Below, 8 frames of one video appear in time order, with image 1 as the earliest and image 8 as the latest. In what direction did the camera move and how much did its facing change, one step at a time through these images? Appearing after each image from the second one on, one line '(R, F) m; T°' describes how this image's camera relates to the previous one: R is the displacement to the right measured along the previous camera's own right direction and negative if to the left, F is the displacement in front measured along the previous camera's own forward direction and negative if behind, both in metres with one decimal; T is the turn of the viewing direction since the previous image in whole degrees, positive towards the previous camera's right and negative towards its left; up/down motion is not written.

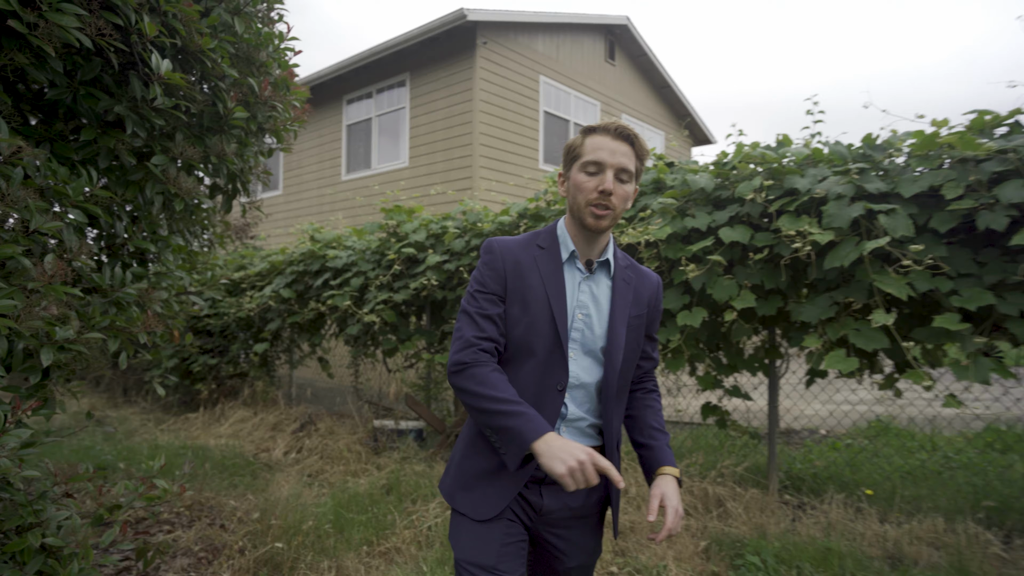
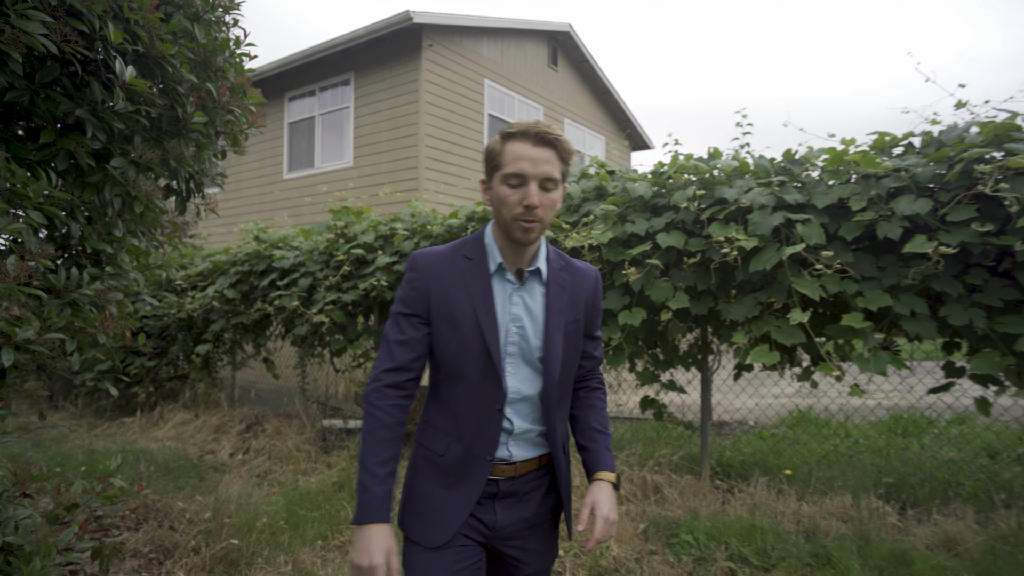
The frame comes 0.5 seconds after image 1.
(-0.1, -0.2) m; +5°
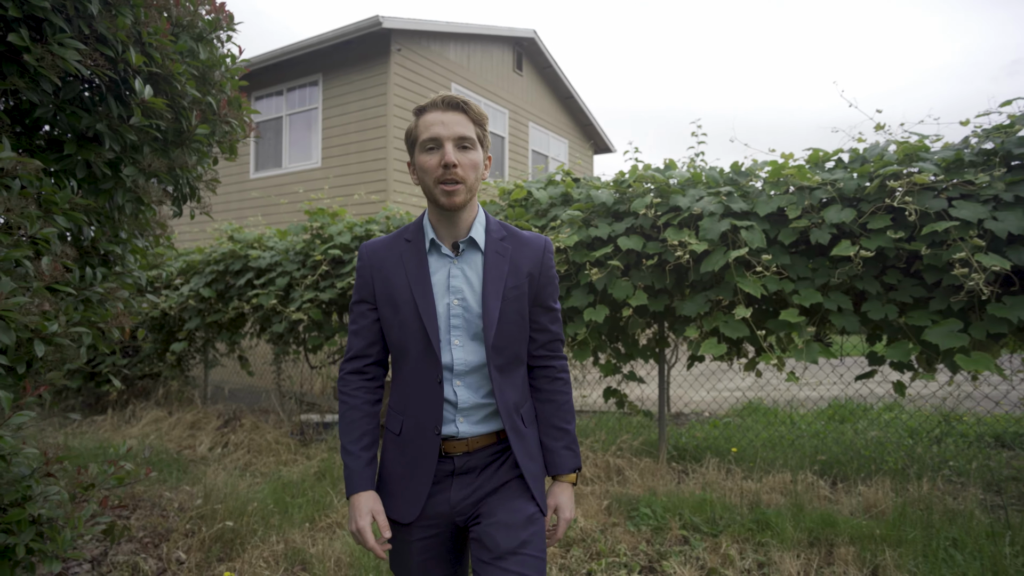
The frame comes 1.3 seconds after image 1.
(-0.1, -0.3) m; +4°
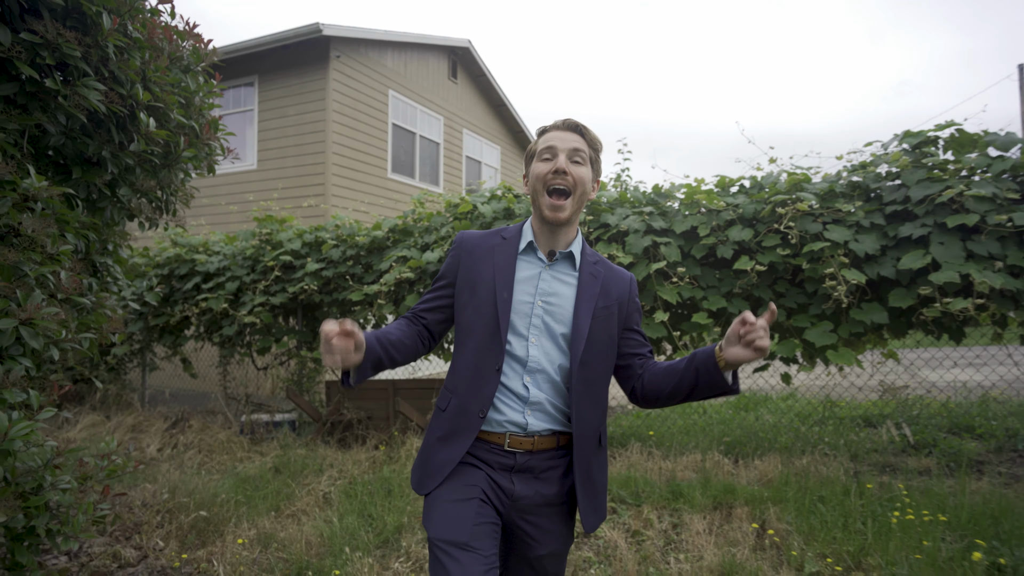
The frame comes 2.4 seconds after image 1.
(-0.2, -0.5) m; +7°
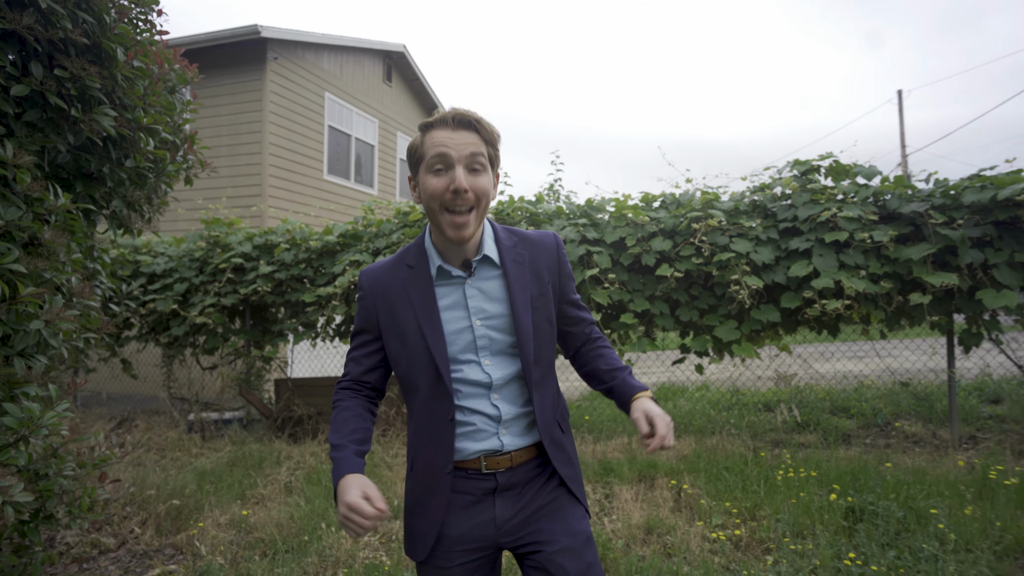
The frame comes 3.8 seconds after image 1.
(-0.2, -0.5) m; +7°
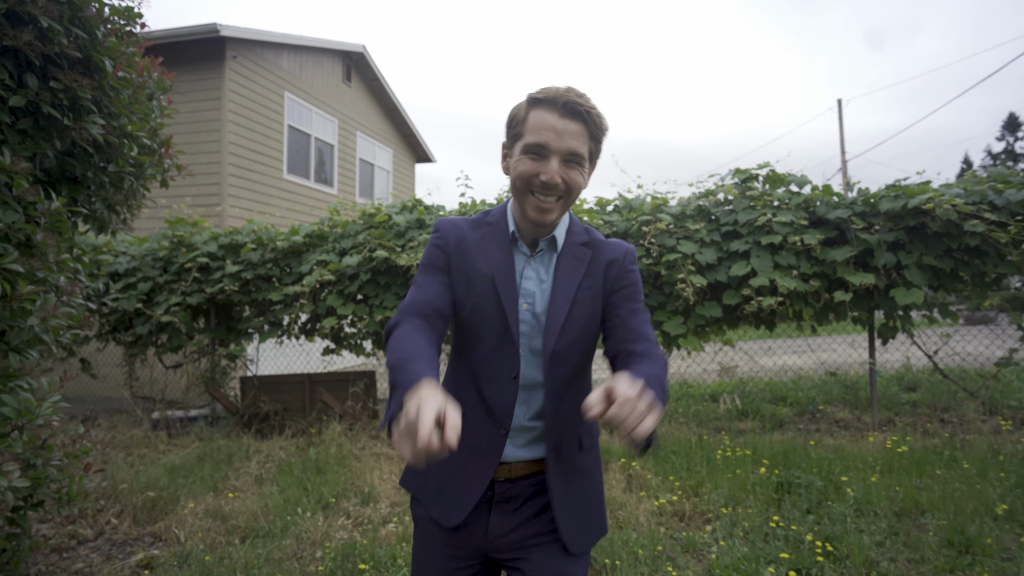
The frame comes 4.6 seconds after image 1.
(0.0, -0.3) m; +4°
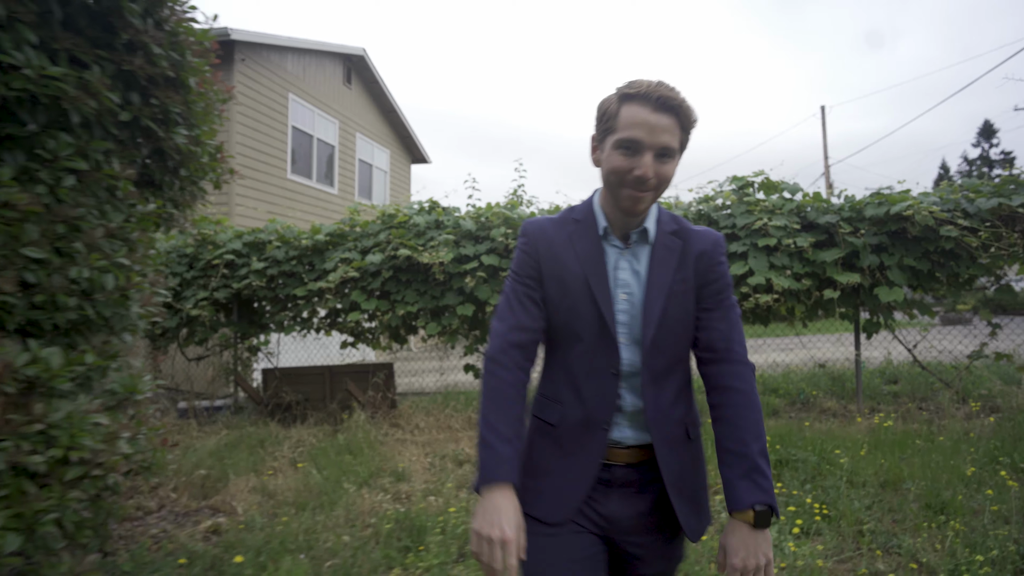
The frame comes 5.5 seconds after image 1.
(-0.3, -0.4) m; +1°
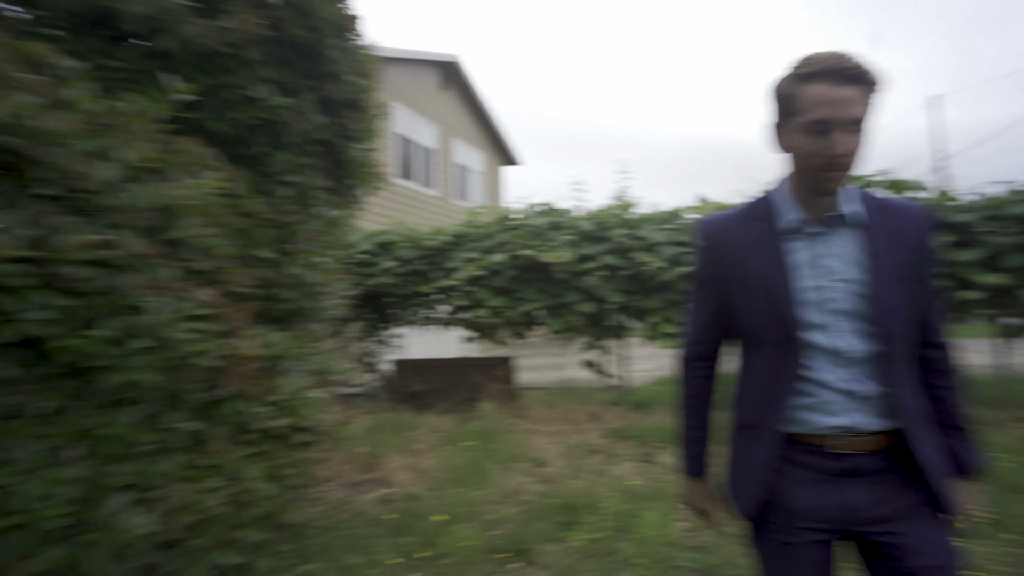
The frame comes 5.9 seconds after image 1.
(-0.4, -0.3) m; -7°
